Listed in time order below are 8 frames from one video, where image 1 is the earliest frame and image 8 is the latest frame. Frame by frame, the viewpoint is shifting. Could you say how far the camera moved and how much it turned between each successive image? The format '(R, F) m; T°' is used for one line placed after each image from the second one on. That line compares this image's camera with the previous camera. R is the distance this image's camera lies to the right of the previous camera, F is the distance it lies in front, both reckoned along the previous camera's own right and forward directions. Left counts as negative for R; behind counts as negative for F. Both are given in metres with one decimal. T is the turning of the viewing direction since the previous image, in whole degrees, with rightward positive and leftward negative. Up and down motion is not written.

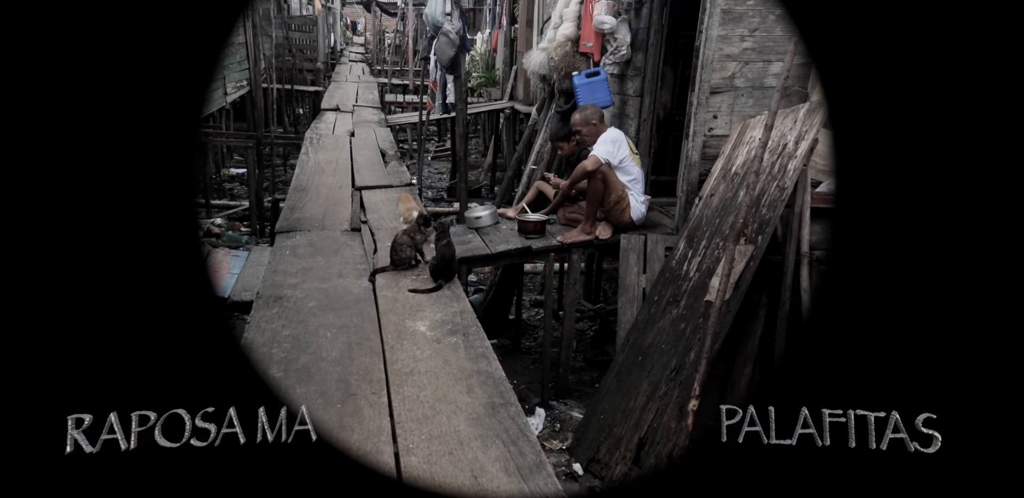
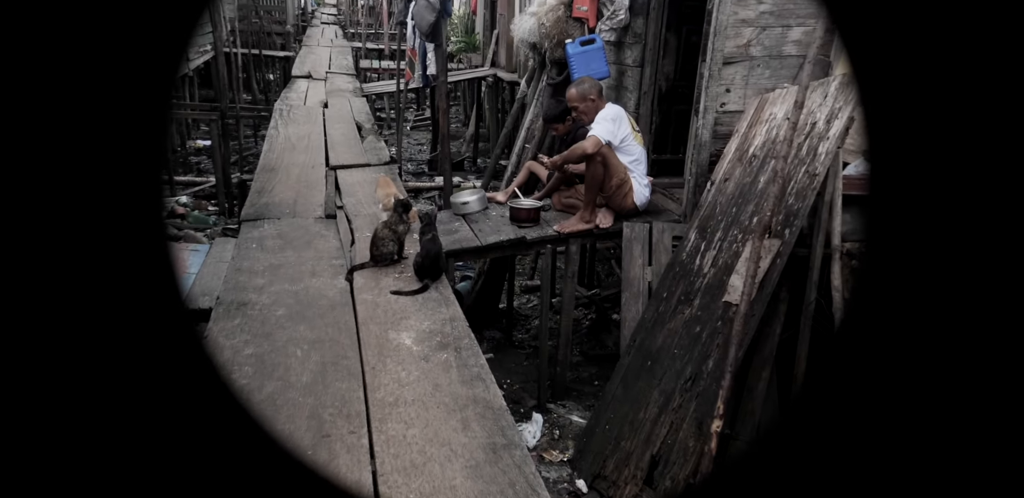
(-0.1, +0.5) m; +2°
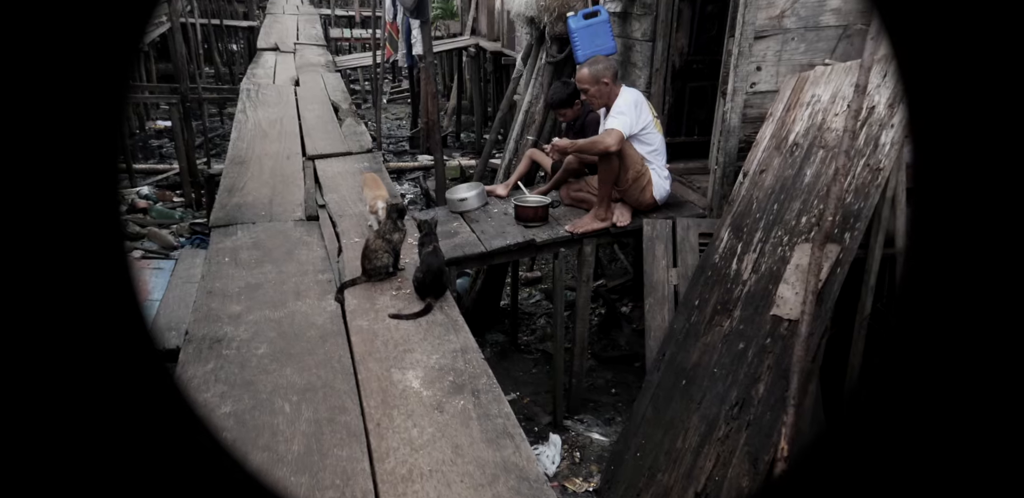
(-0.2, +0.5) m; +2°
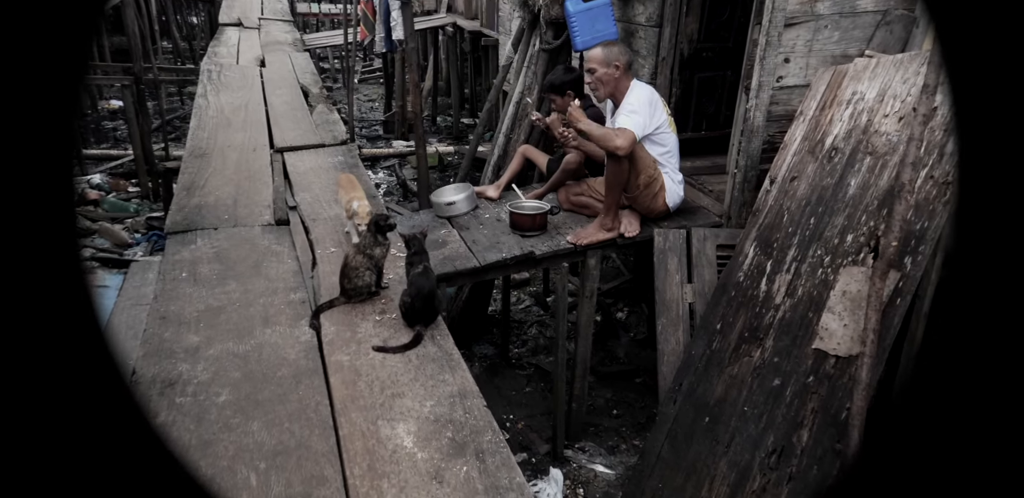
(-0.1, +0.4) m; +2°
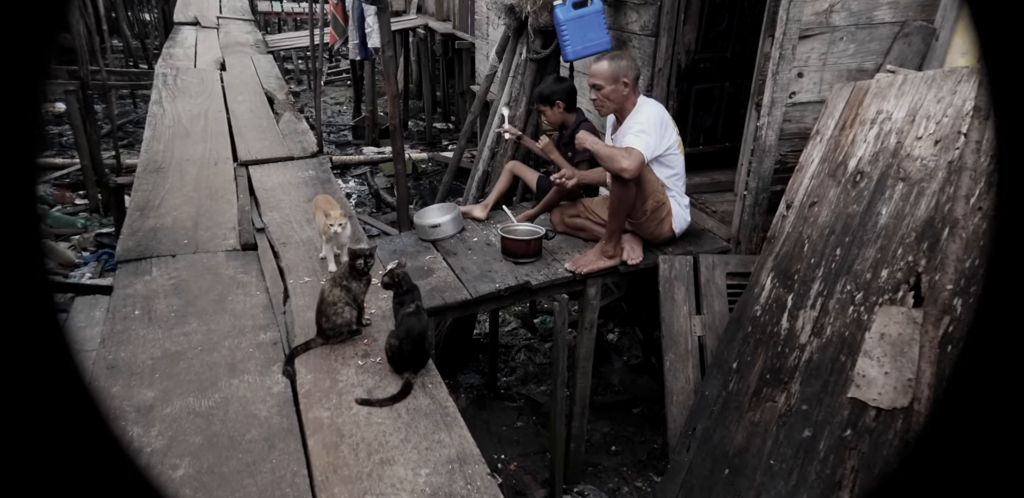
(-0.1, +0.3) m; +3°
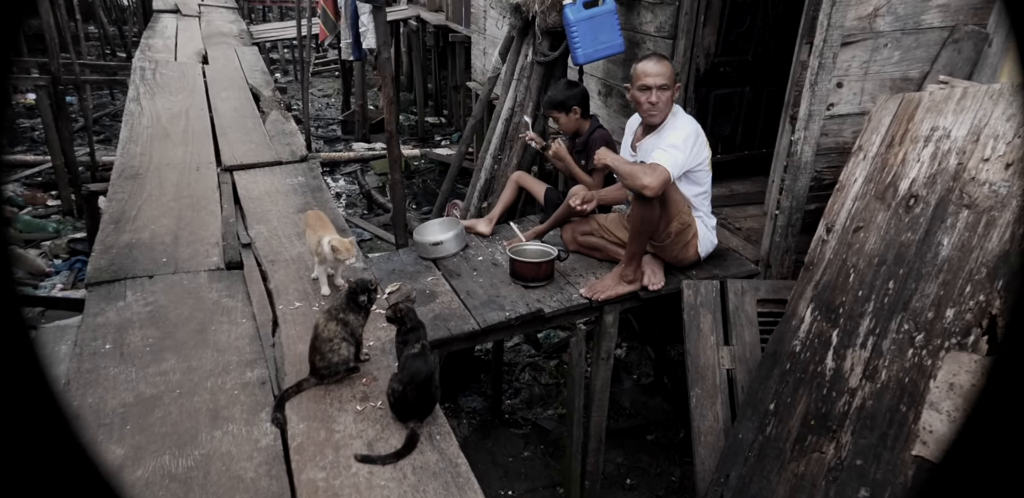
(-0.1, +0.3) m; +1°
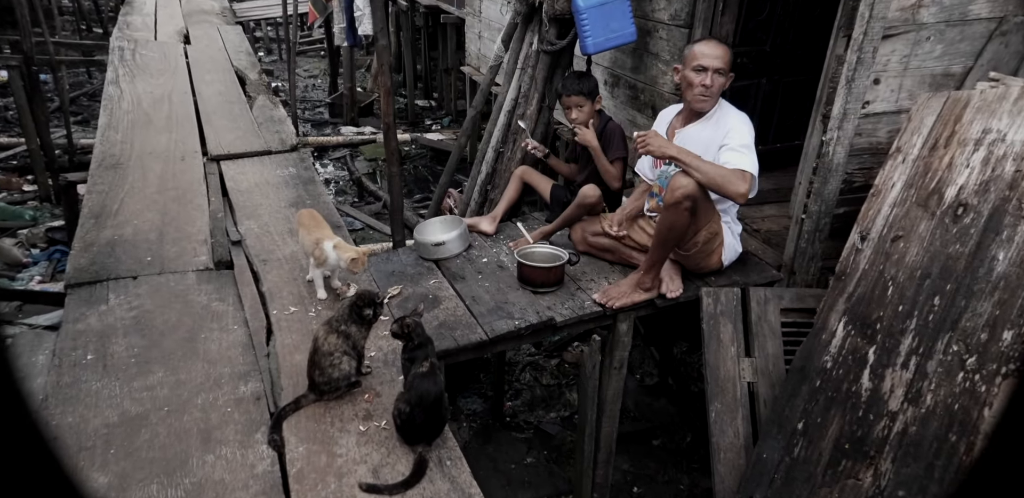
(-0.1, +0.2) m; +1°
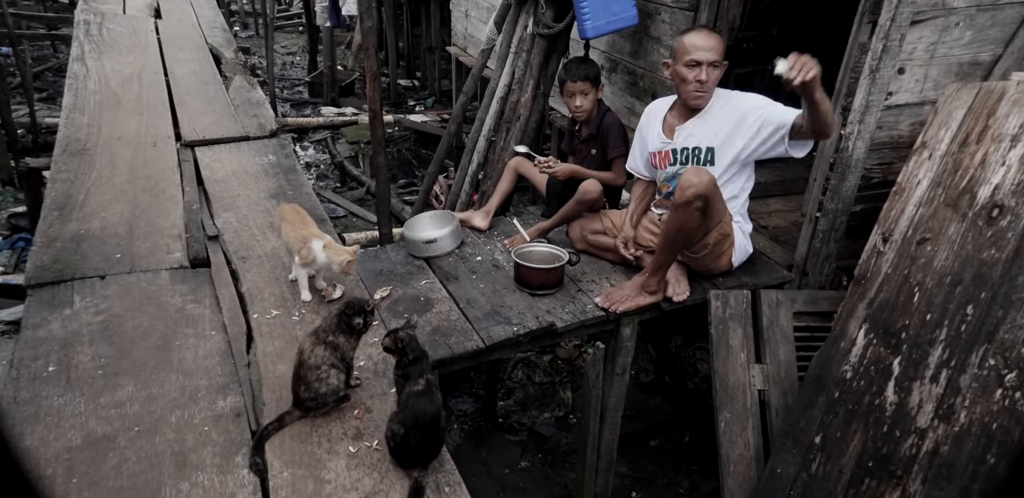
(-0.1, +0.2) m; +2°
